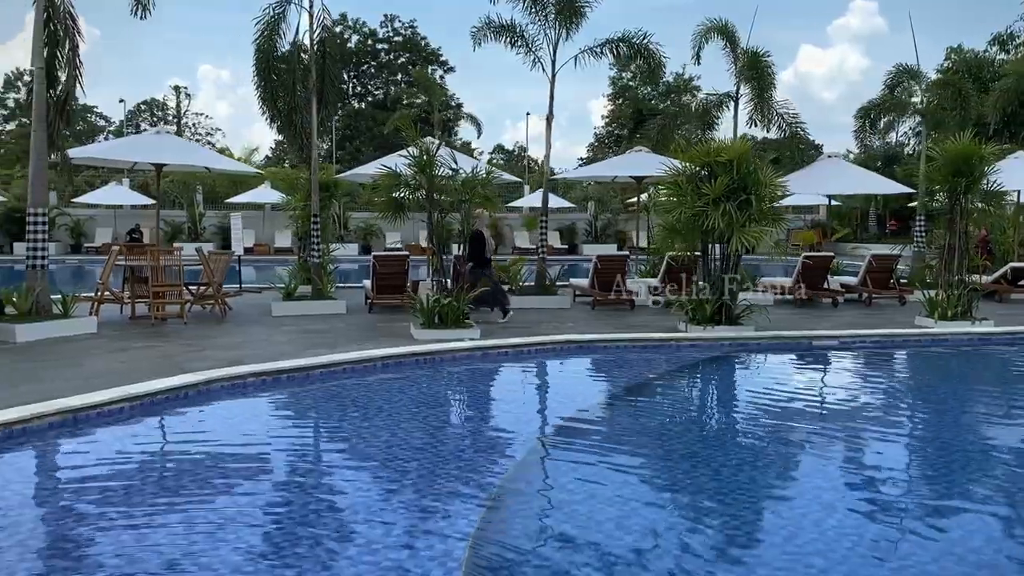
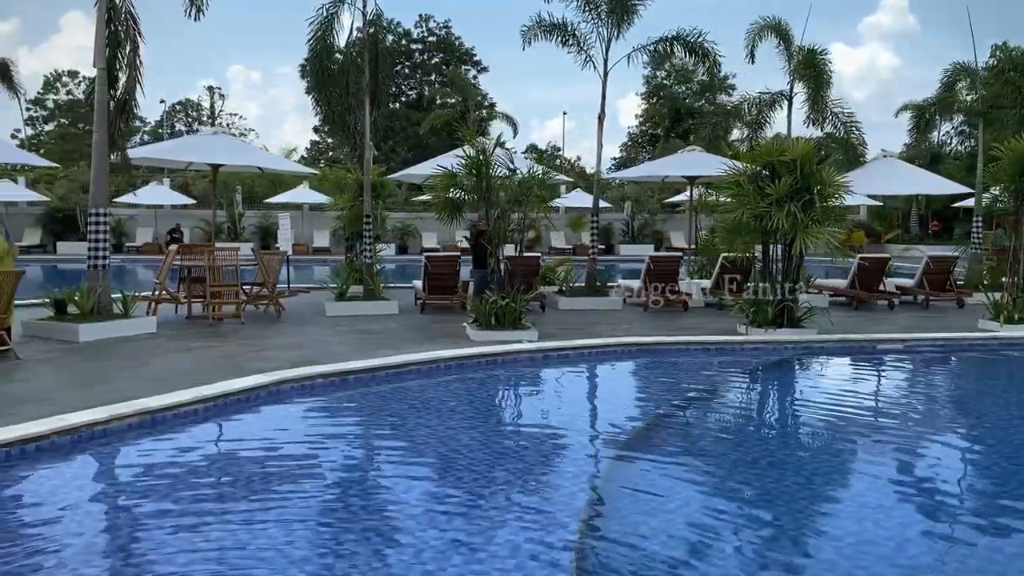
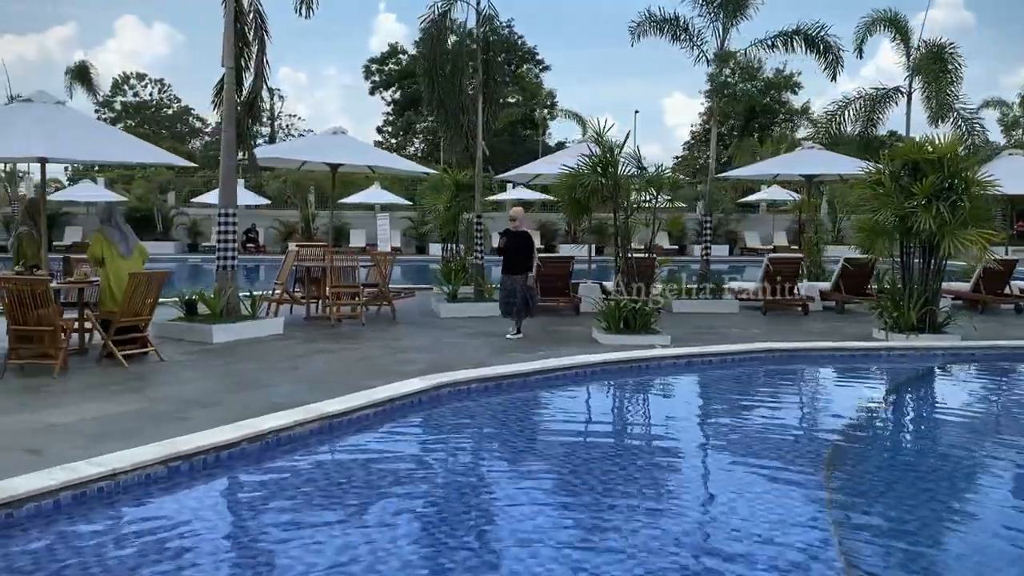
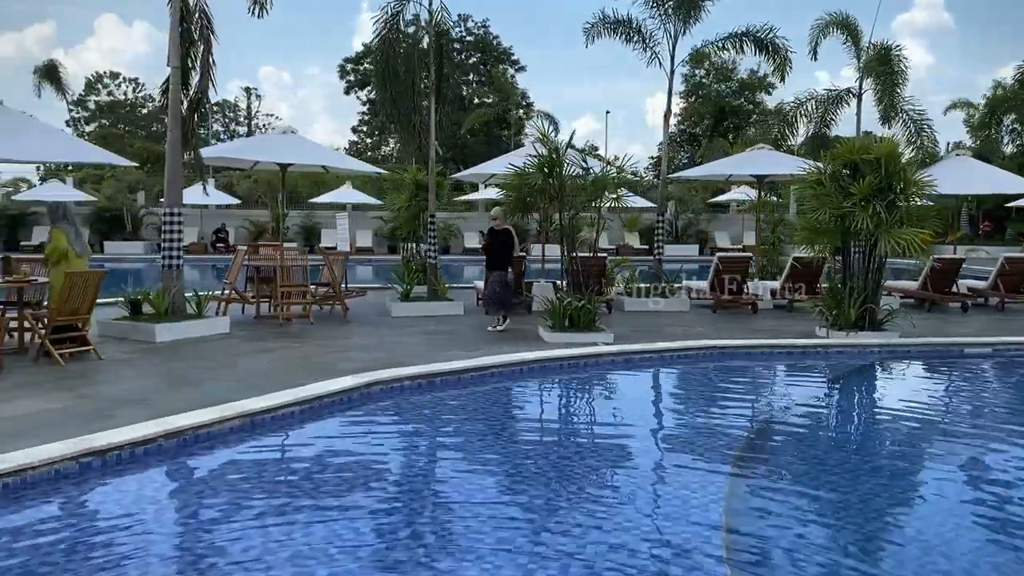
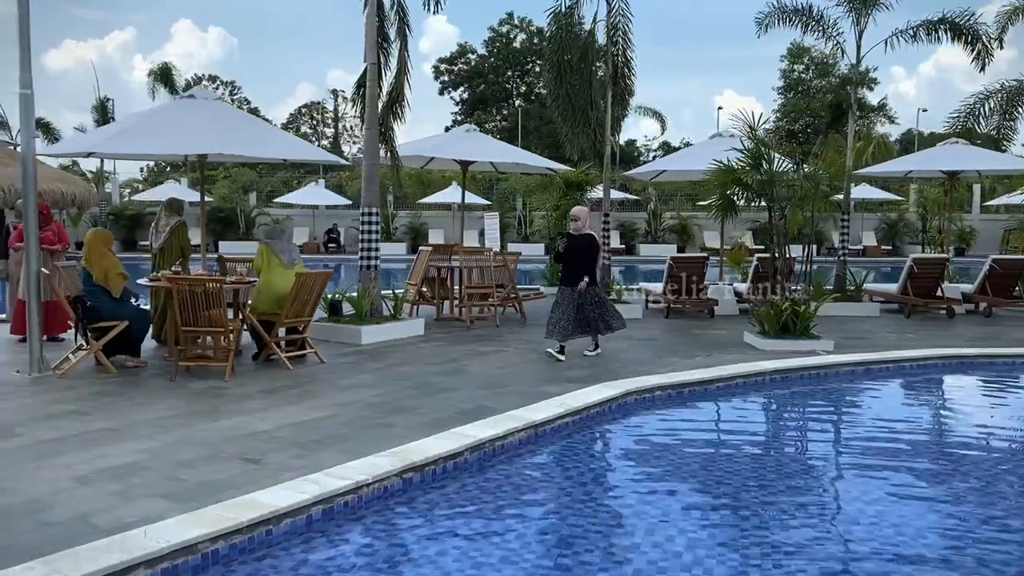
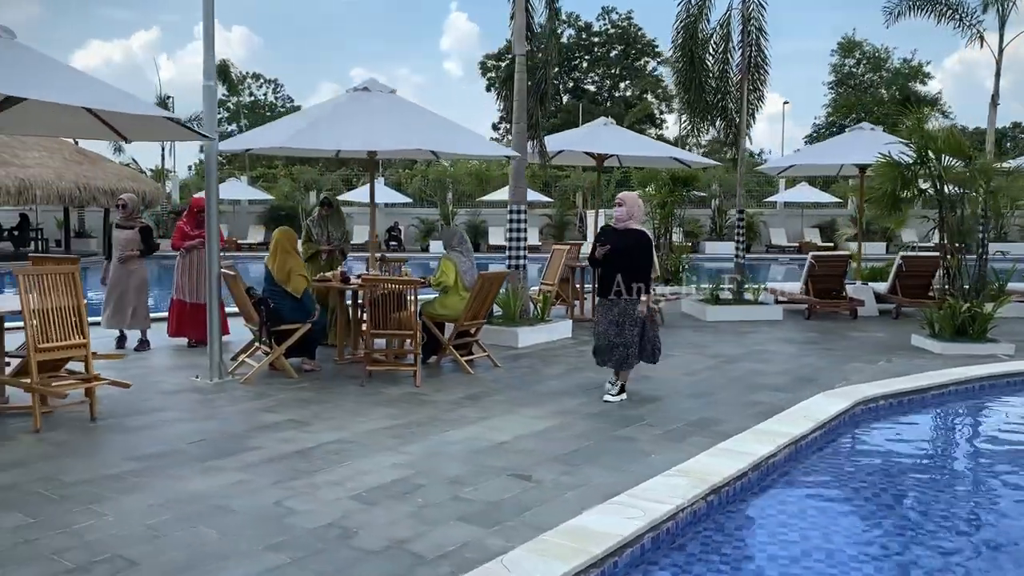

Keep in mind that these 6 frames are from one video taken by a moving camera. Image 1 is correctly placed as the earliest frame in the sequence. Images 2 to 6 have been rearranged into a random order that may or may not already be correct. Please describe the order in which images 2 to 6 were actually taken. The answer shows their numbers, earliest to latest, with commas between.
2, 4, 3, 5, 6
